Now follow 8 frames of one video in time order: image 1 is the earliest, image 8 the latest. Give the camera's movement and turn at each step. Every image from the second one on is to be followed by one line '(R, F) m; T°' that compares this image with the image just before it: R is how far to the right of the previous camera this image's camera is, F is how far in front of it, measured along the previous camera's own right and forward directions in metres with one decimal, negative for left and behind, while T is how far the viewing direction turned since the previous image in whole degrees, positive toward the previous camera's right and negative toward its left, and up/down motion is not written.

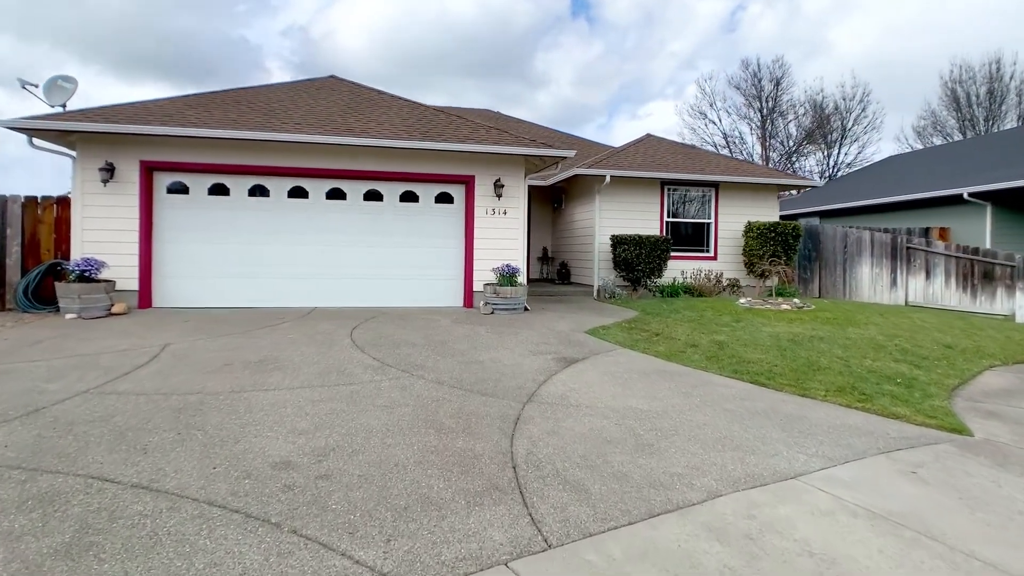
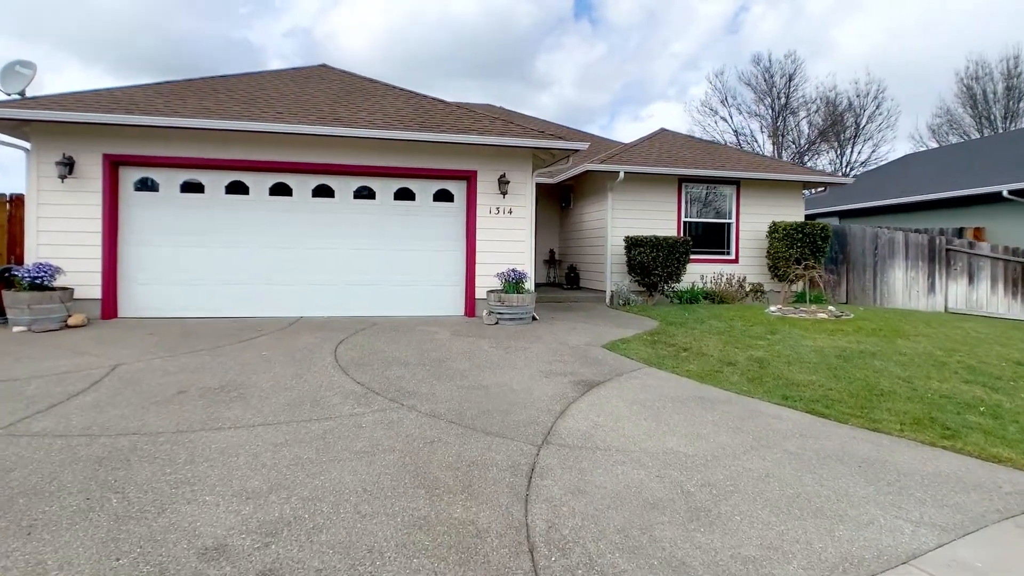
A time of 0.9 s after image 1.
(-0.1, +0.9) m; 0°
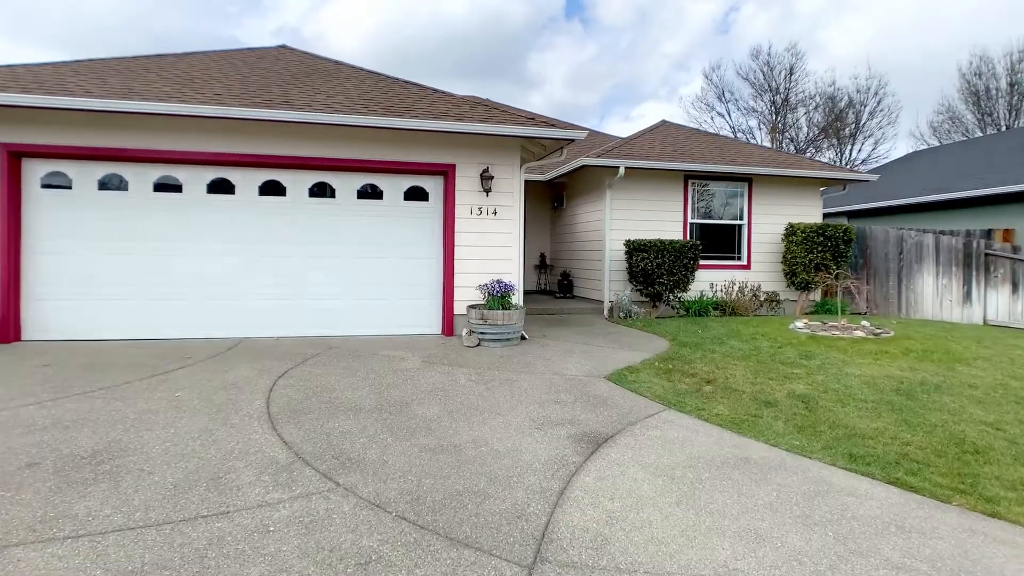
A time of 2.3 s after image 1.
(+0.1, +1.3) m; +1°
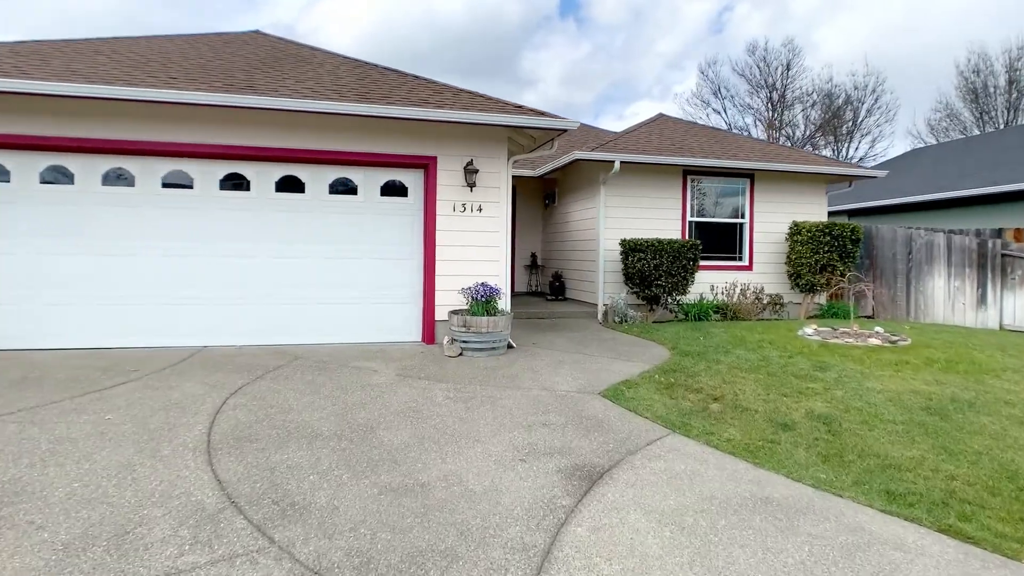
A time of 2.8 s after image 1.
(+0.1, +0.6) m; +1°
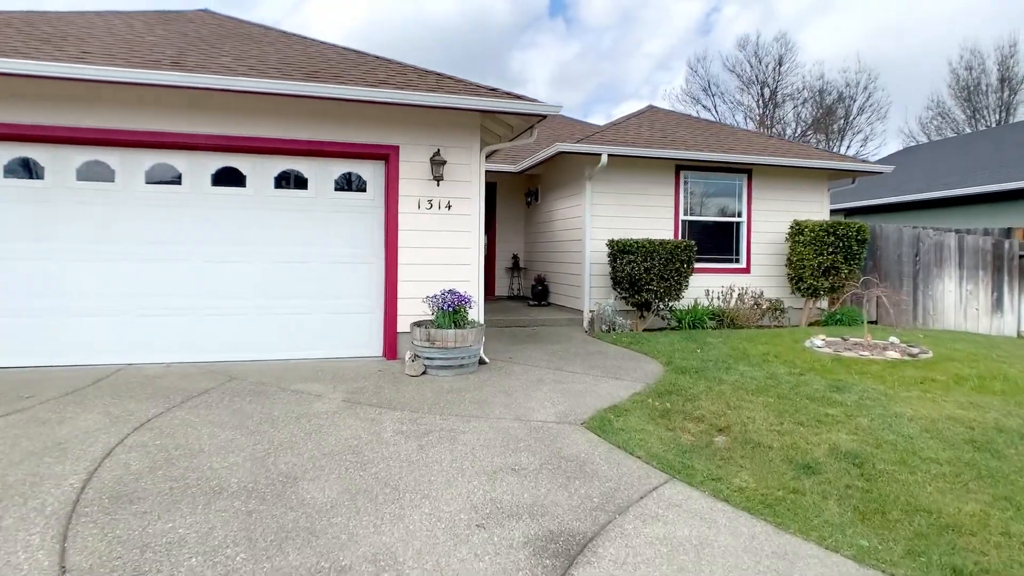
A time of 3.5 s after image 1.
(+0.1, +0.8) m; +1°
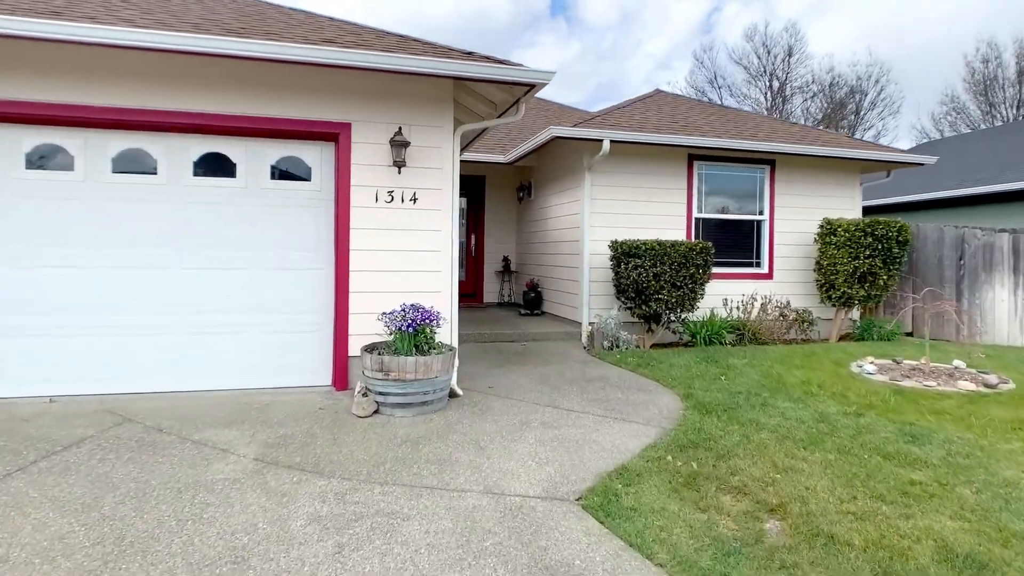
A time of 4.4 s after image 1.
(+0.1, +1.2) m; 0°
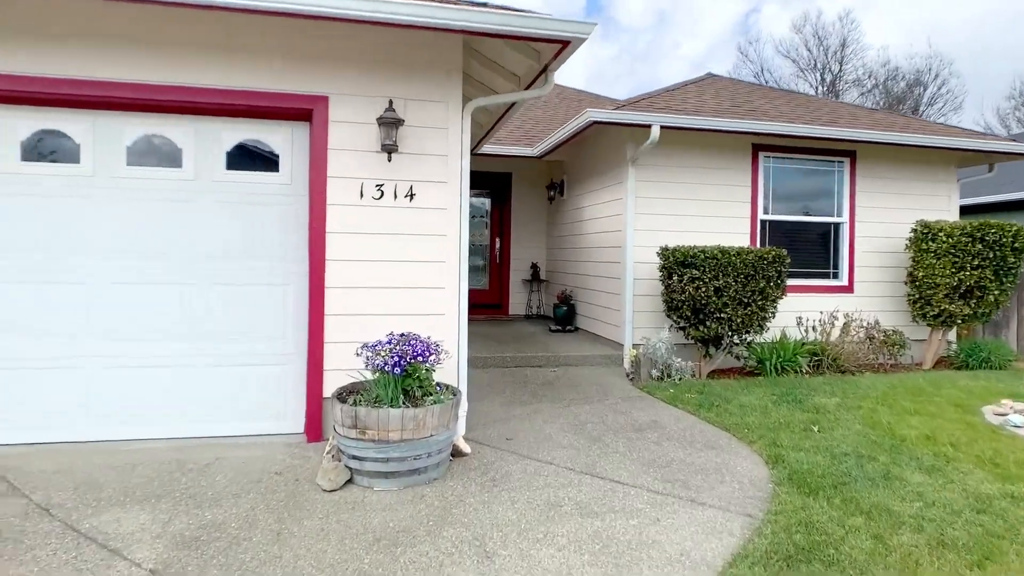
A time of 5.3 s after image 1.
(0.0, +1.2) m; -3°
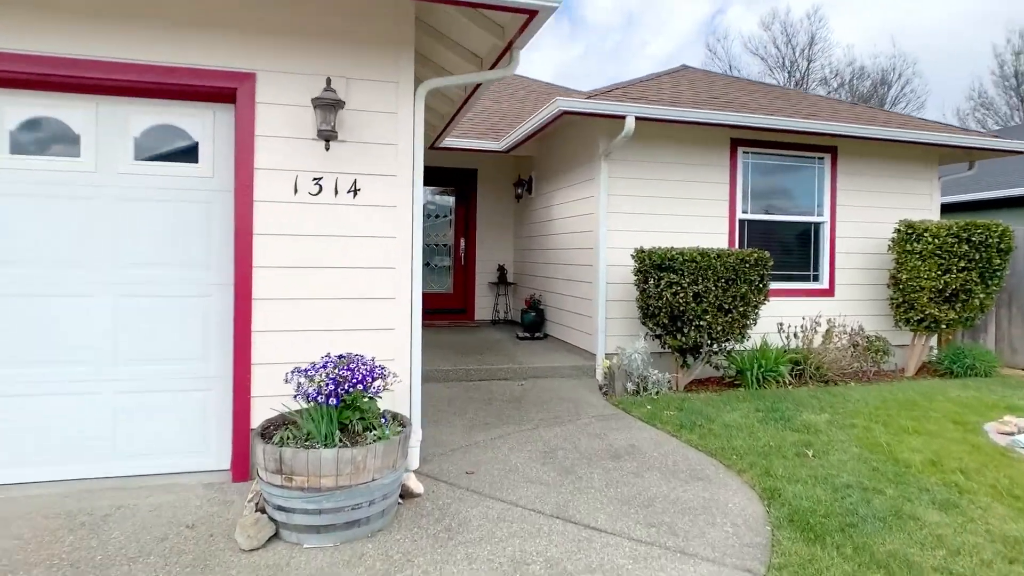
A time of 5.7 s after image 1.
(0.0, +0.5) m; +3°
